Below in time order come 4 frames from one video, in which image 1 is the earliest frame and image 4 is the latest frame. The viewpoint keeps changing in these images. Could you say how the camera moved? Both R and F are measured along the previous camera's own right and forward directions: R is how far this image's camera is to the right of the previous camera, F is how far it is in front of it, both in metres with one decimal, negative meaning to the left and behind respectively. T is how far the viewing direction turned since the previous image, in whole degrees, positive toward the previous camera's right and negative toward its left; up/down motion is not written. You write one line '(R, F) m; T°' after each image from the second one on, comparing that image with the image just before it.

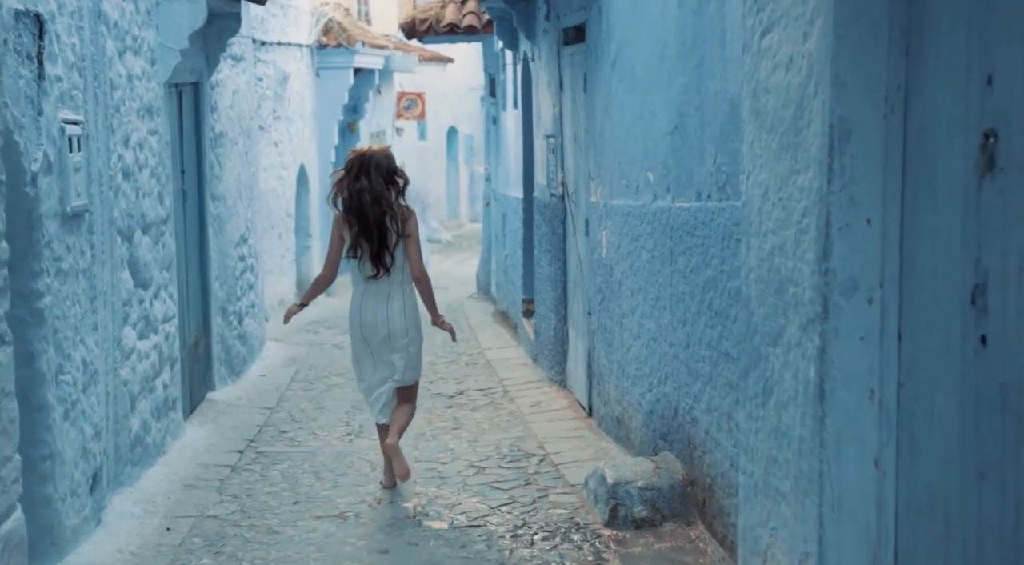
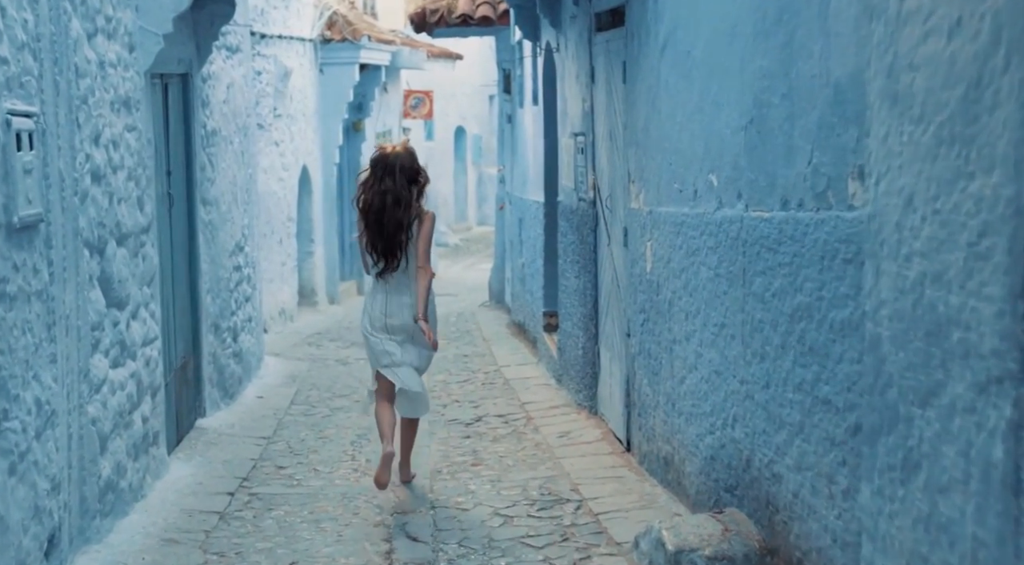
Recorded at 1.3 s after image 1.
(-0.1, +1.0) m; 0°
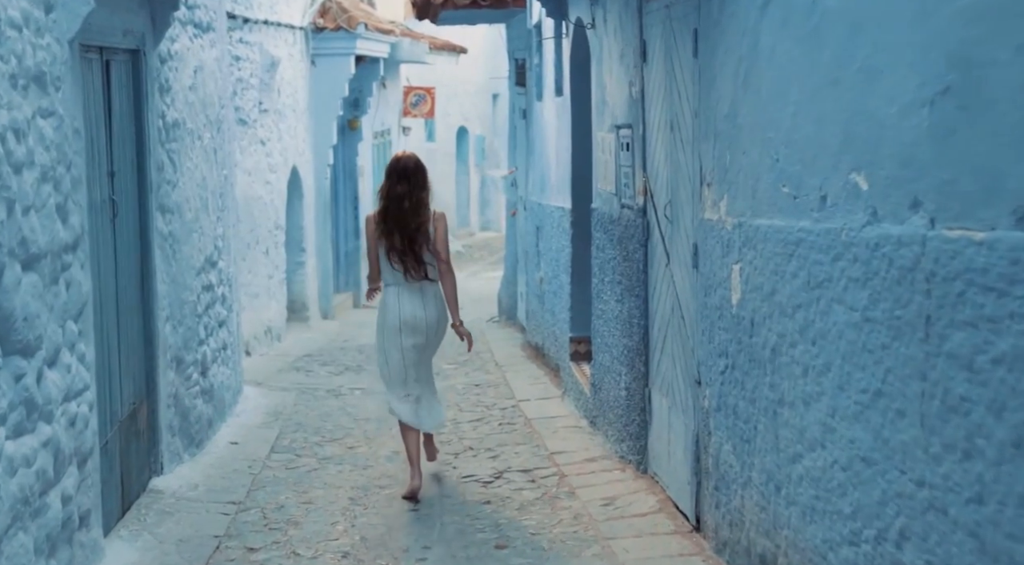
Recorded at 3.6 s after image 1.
(-0.2, +1.7) m; 0°
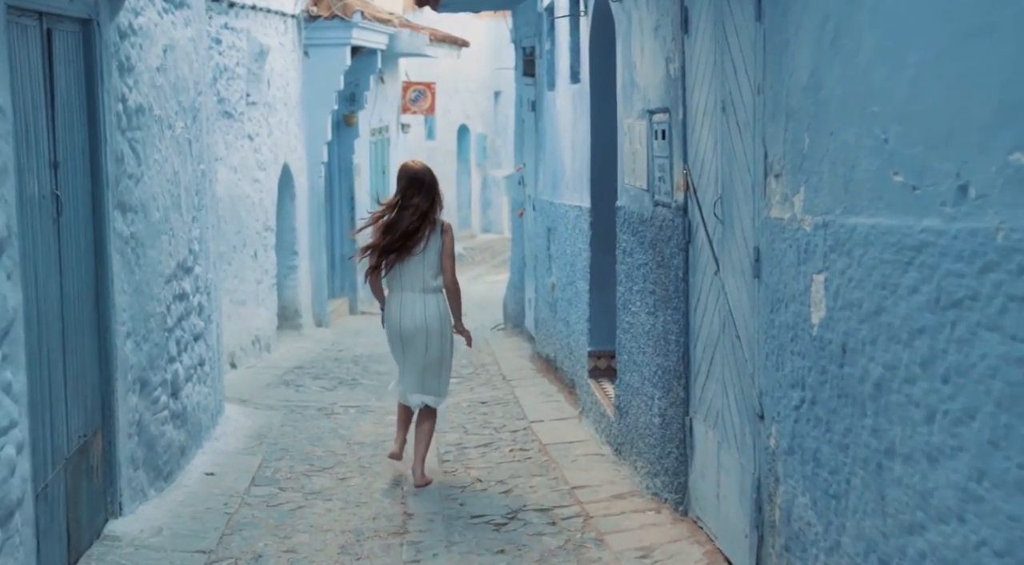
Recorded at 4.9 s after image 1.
(-0.1, +1.0) m; 0°
